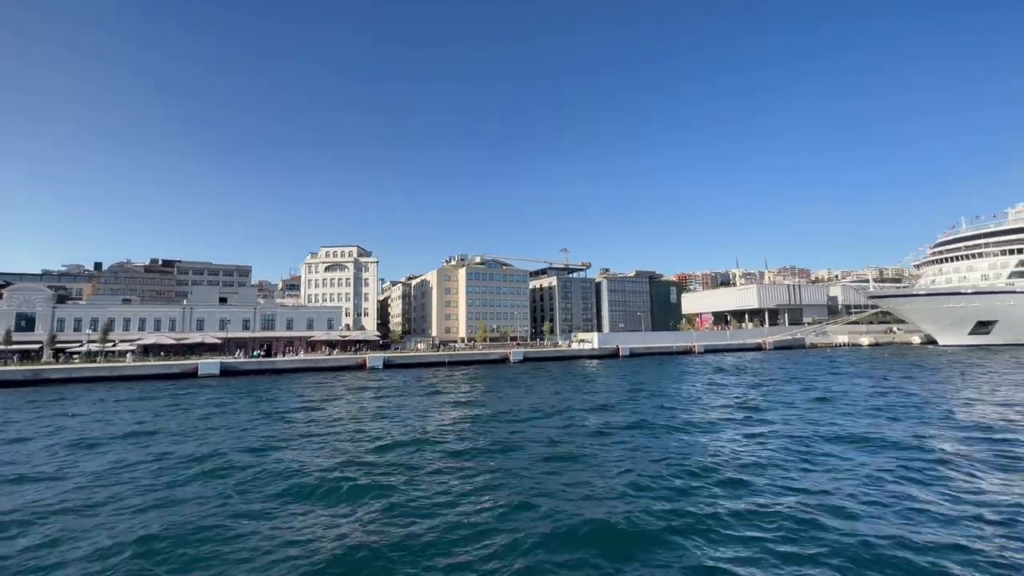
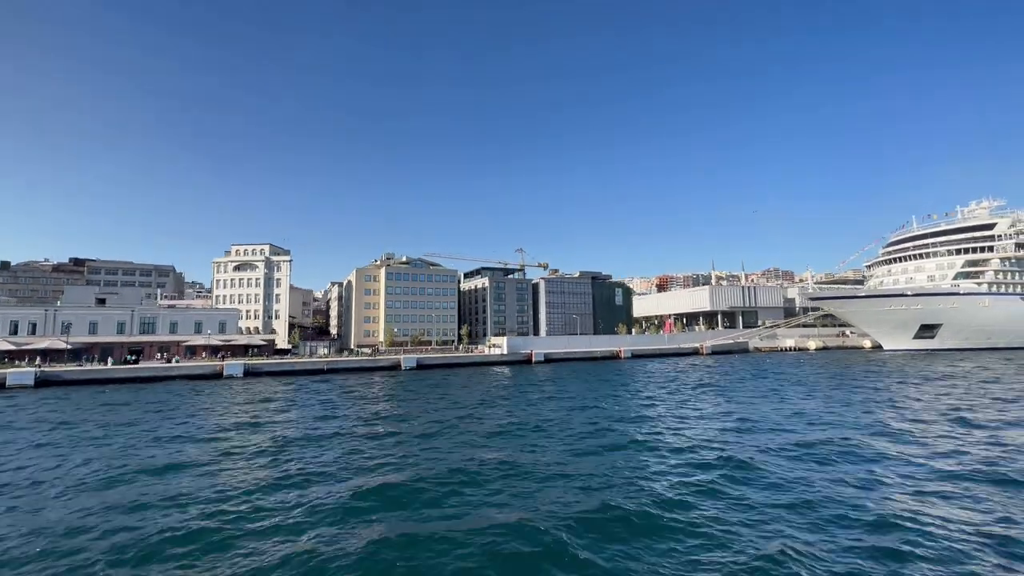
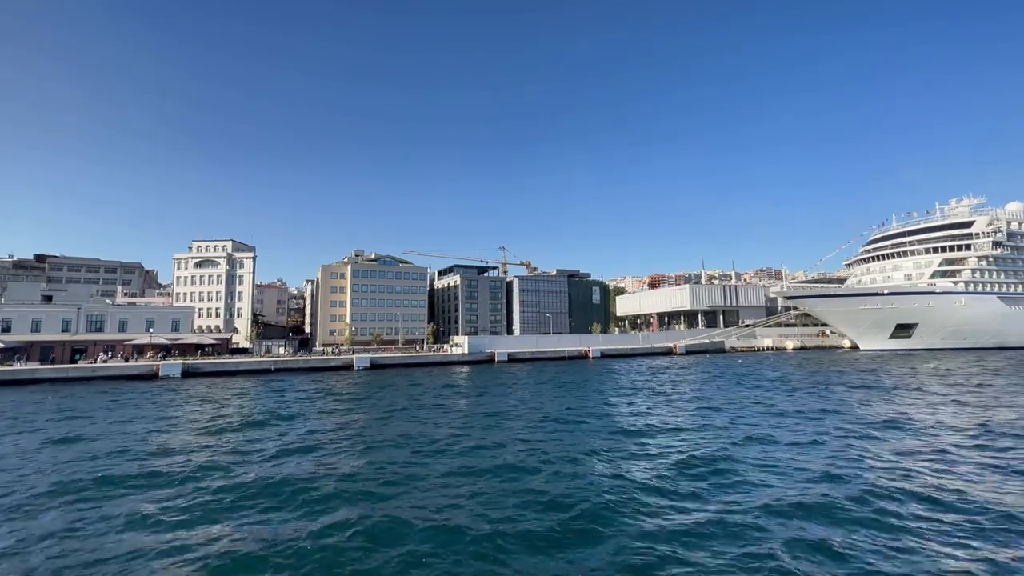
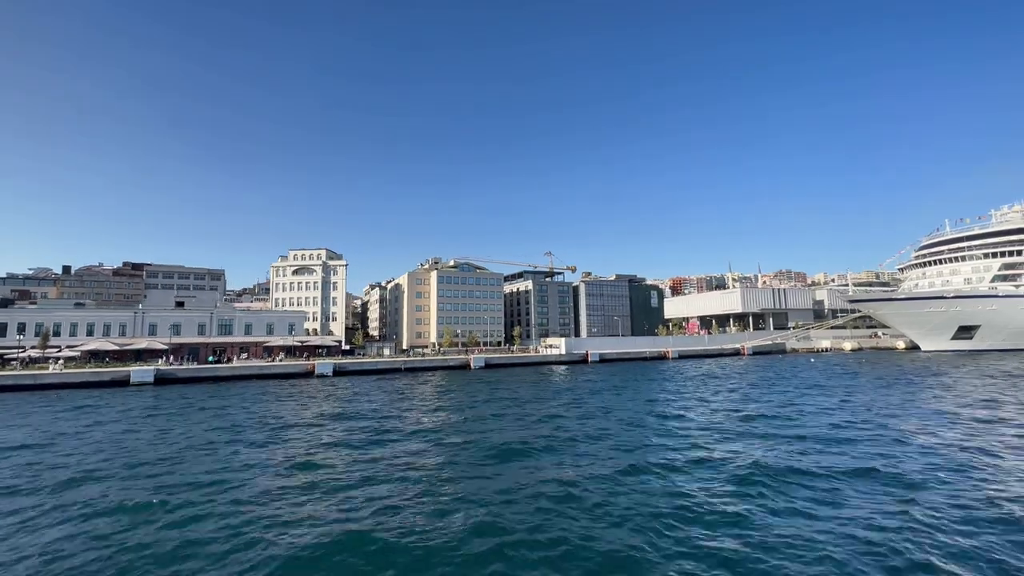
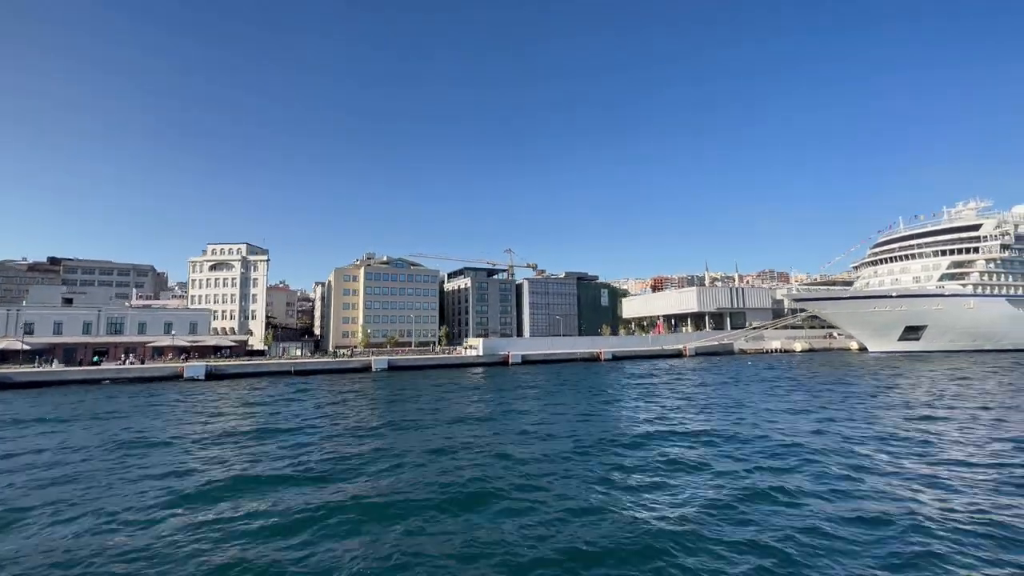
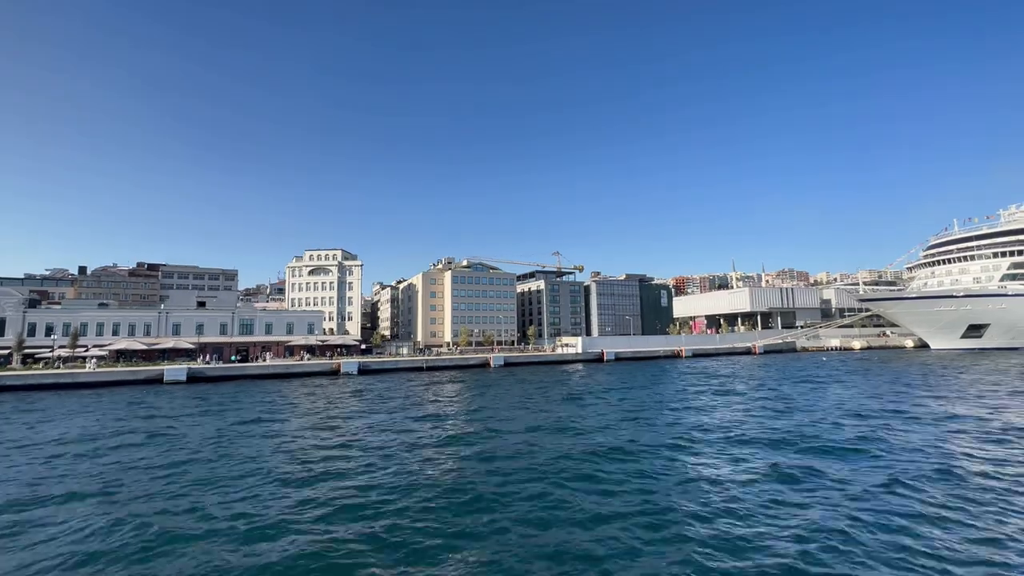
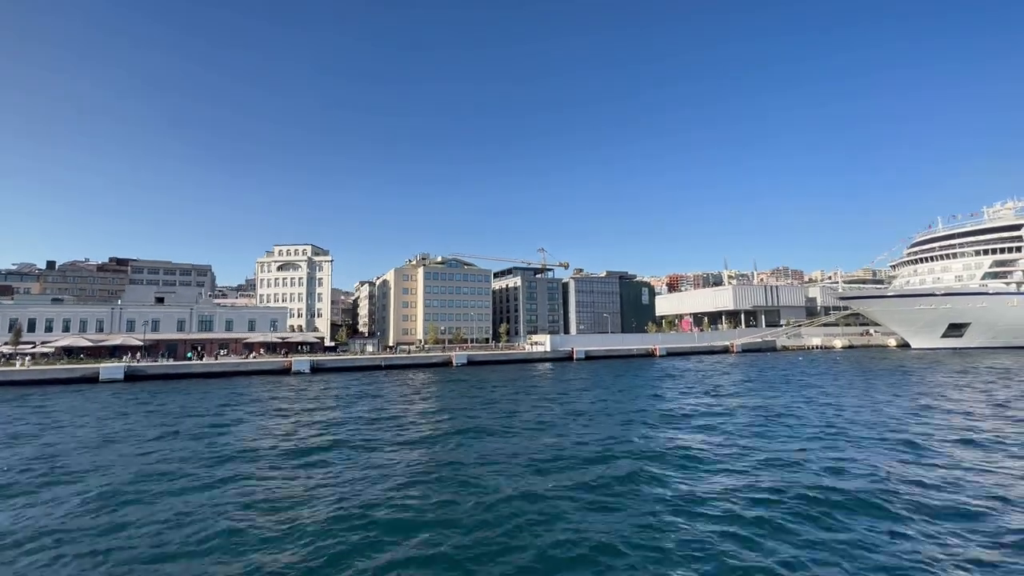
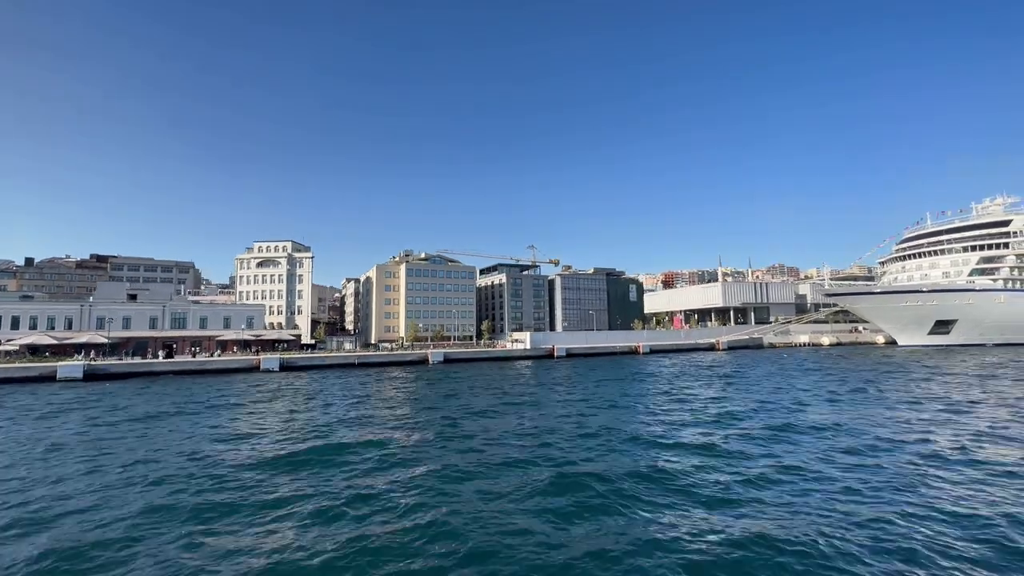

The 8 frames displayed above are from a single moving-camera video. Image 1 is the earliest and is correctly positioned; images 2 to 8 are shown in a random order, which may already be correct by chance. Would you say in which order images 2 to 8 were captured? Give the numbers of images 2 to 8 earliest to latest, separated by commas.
6, 4, 7, 8, 2, 5, 3
